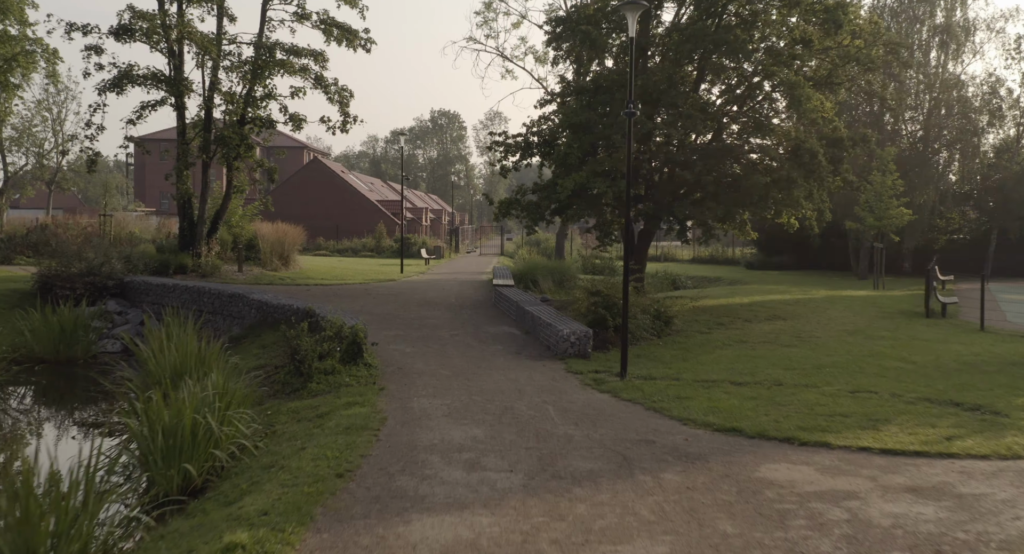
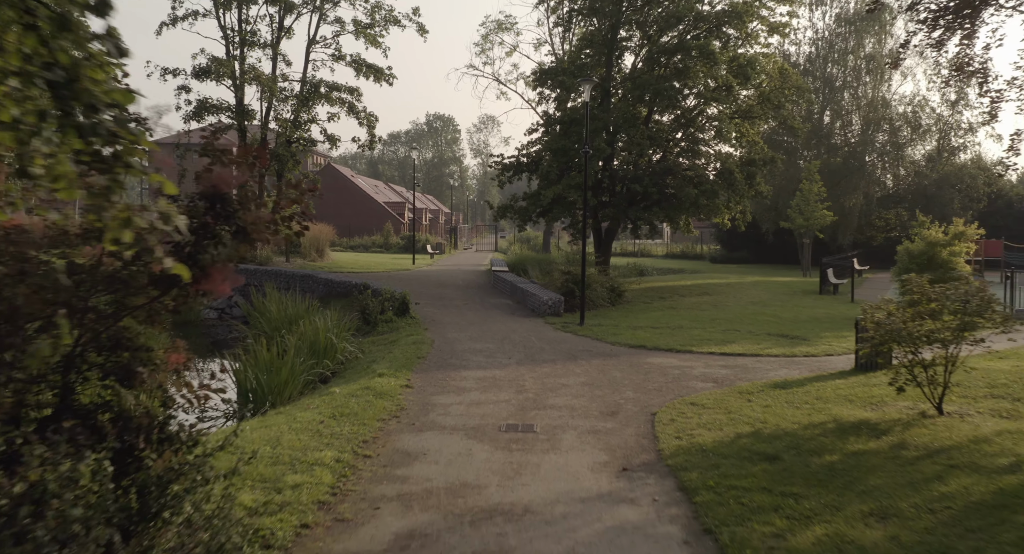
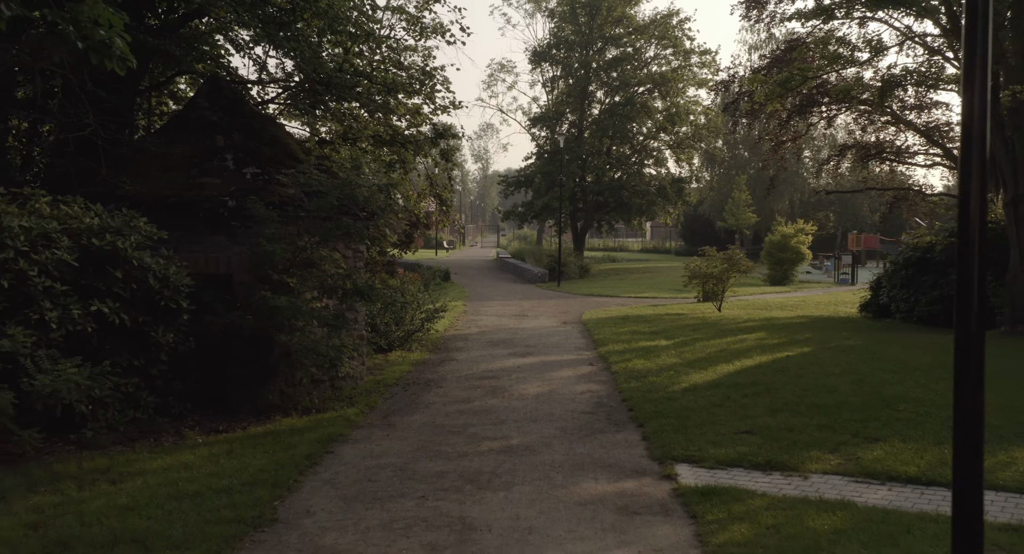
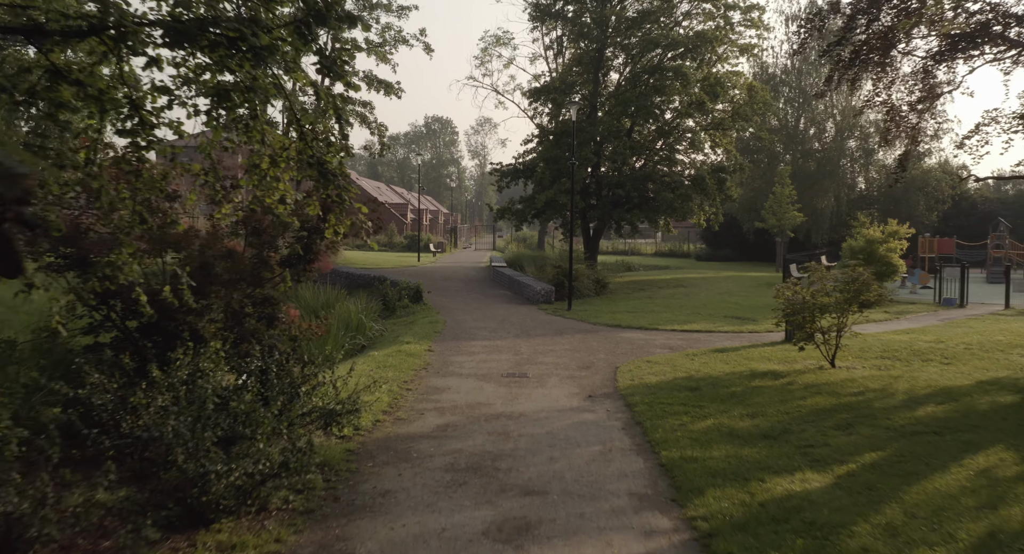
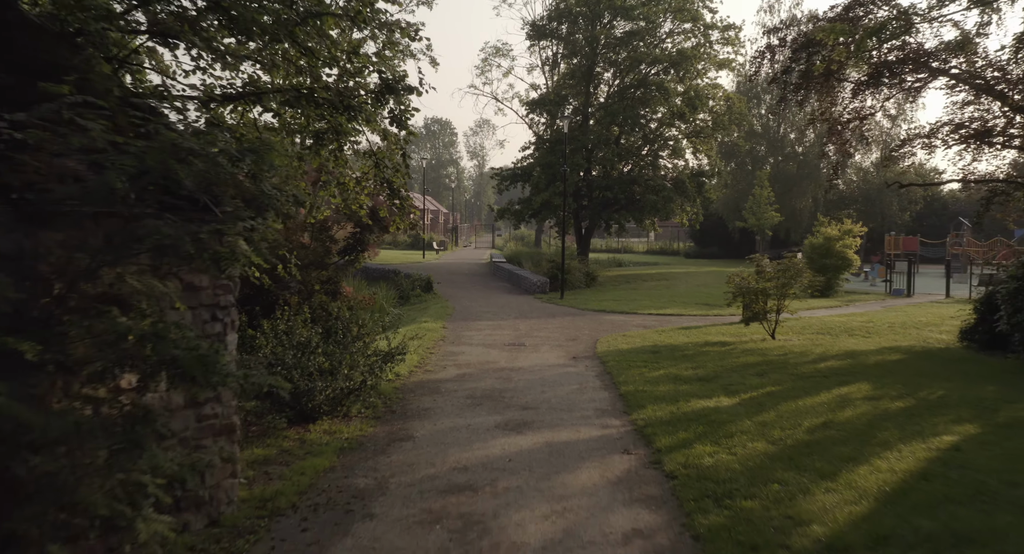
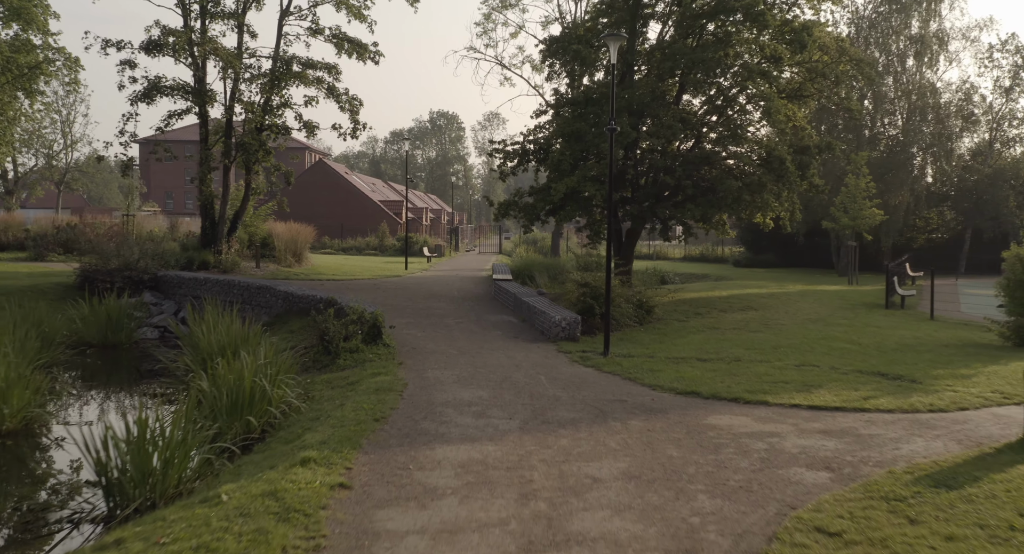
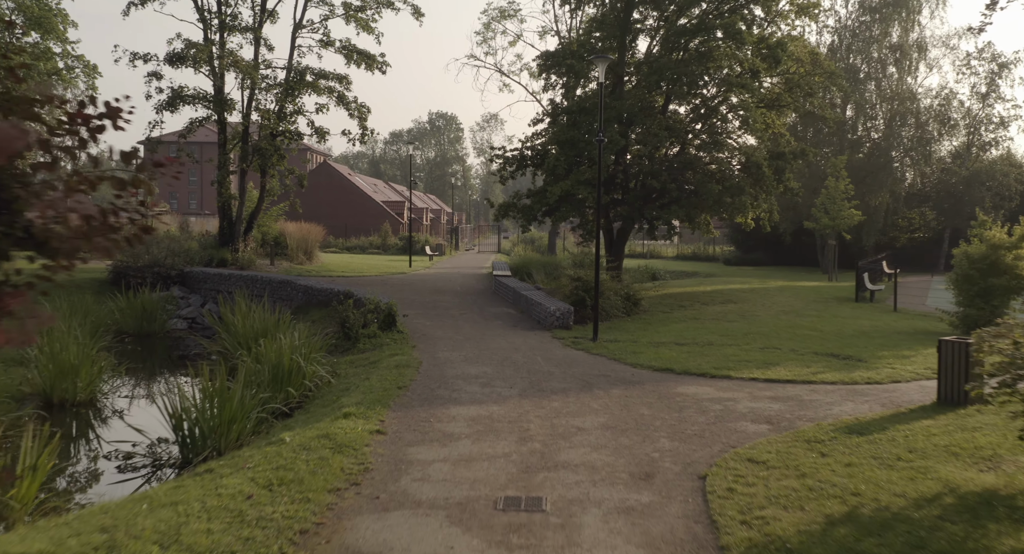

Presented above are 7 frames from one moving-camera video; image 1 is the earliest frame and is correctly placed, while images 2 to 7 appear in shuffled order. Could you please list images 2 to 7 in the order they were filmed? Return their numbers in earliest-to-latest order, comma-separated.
6, 7, 2, 4, 5, 3
